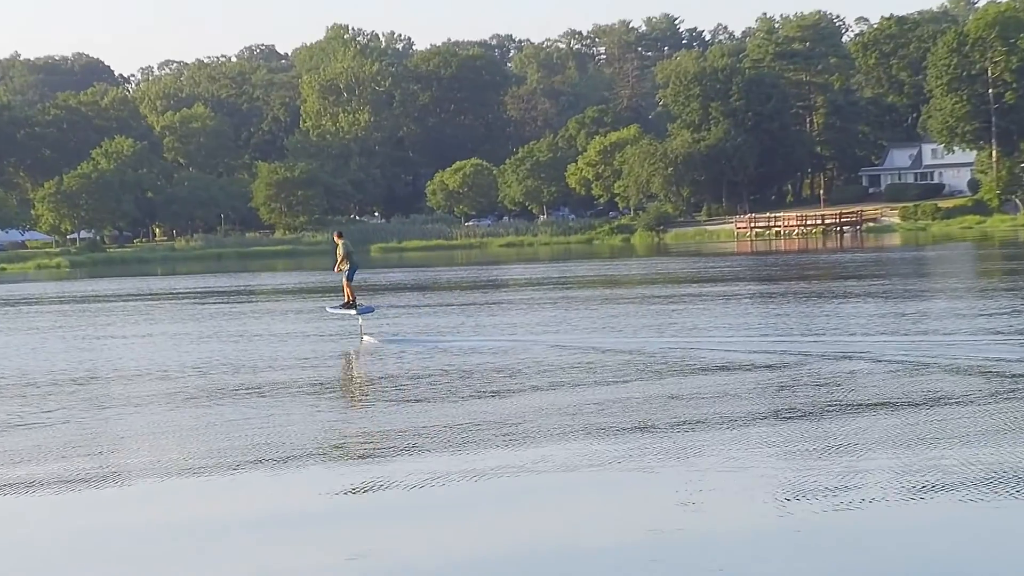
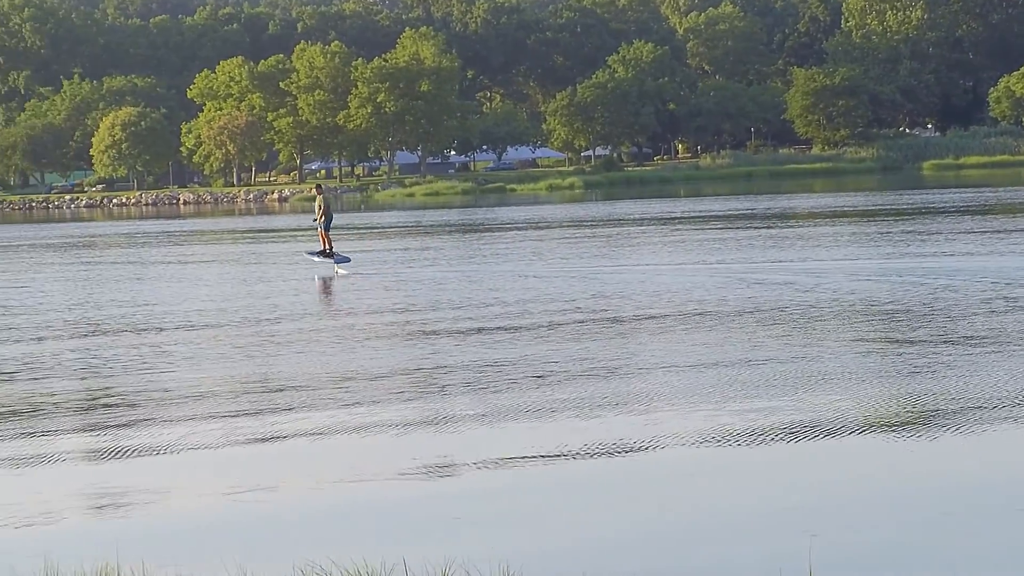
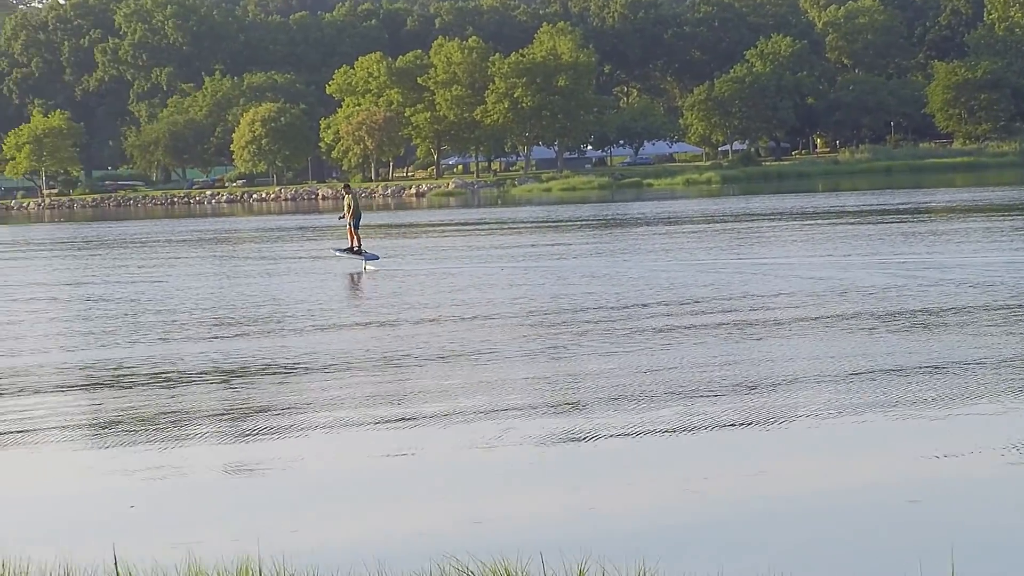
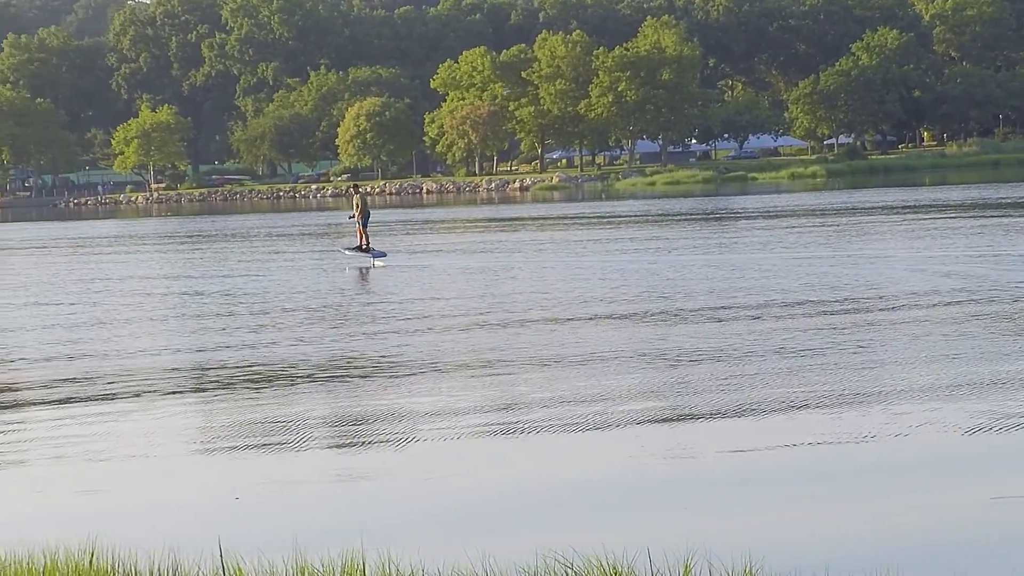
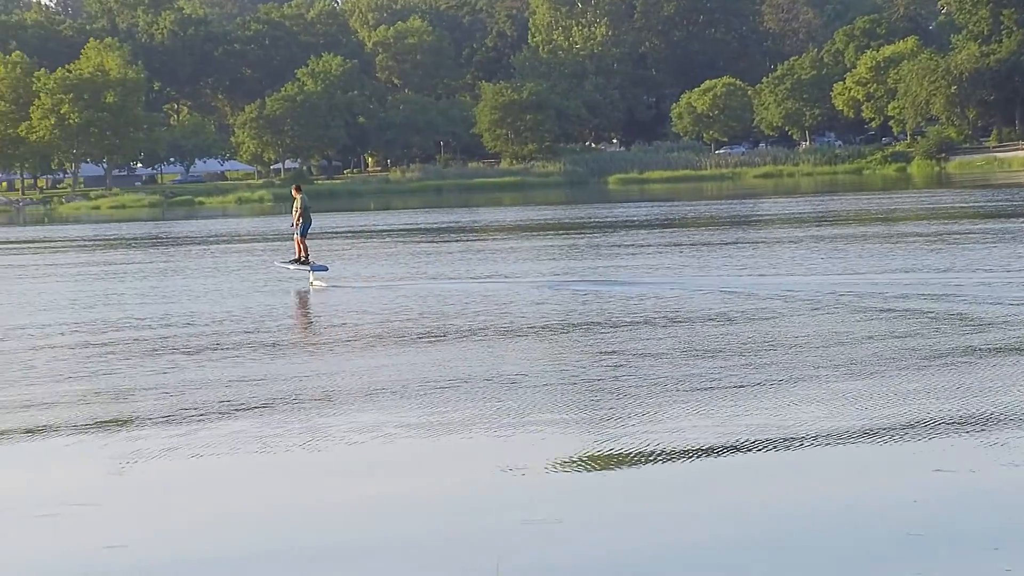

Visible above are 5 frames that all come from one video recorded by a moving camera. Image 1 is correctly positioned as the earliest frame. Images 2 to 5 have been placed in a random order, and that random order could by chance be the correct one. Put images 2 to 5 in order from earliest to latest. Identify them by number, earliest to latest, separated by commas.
5, 2, 3, 4
